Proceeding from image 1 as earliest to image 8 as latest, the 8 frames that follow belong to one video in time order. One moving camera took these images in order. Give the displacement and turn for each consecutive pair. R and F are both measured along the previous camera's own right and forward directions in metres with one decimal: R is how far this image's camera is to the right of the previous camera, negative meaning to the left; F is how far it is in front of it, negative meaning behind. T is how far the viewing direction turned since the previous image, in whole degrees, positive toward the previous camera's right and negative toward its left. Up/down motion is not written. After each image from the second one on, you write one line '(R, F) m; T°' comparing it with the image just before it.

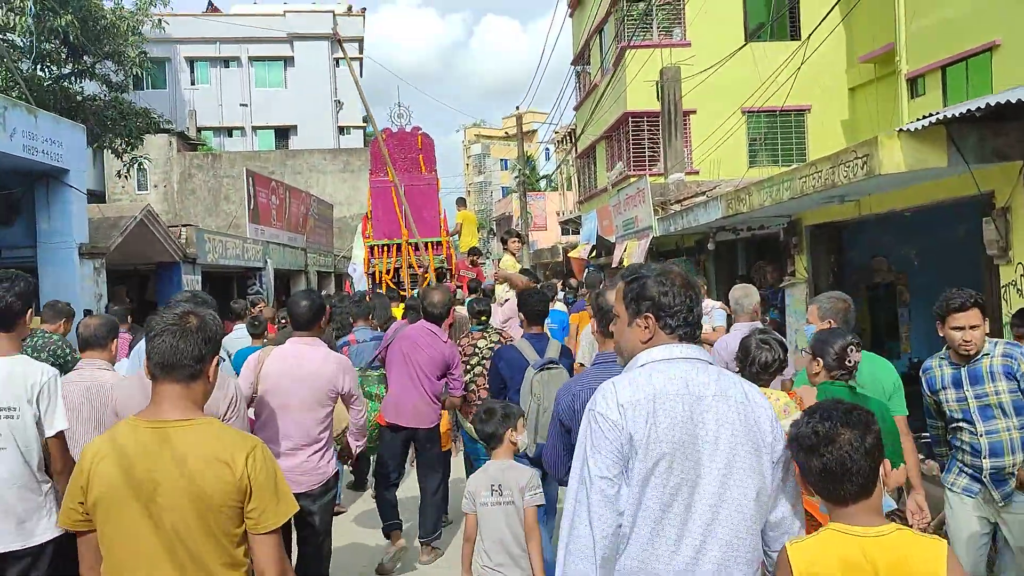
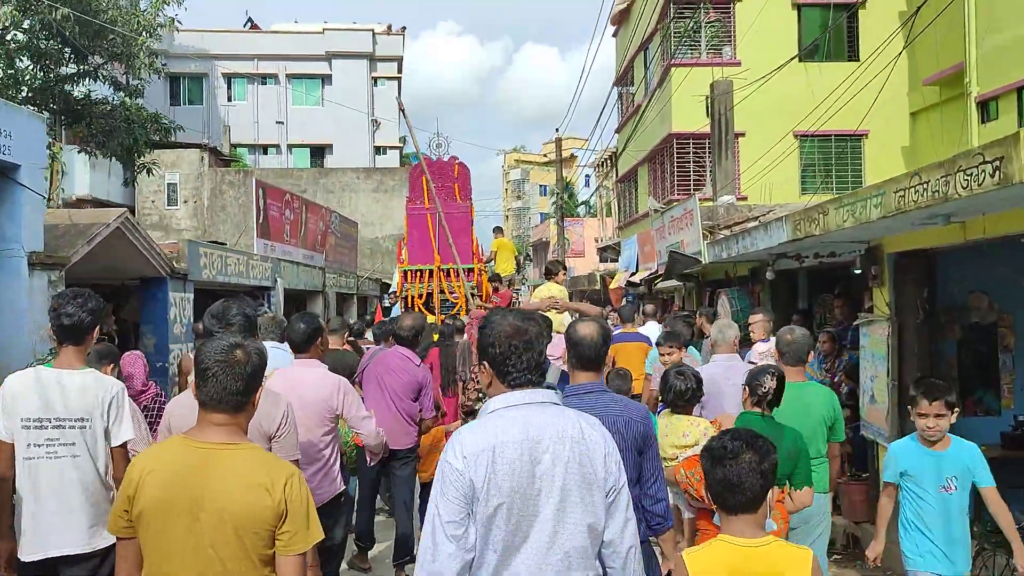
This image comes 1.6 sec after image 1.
(+0.1, +1.0) m; -2°
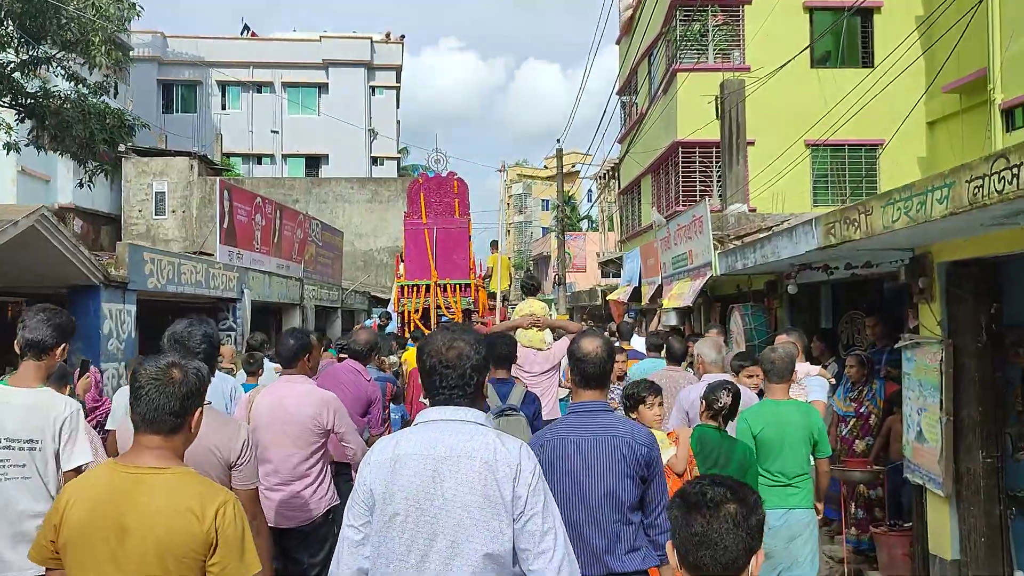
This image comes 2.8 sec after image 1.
(+0.1, +0.9) m; 0°
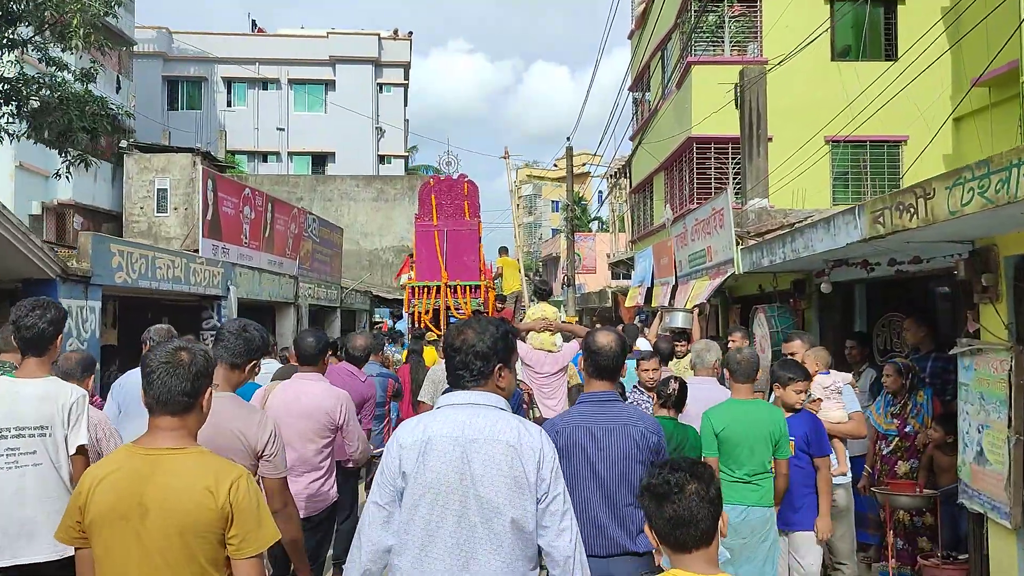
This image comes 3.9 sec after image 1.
(+0.1, +0.6) m; -1°
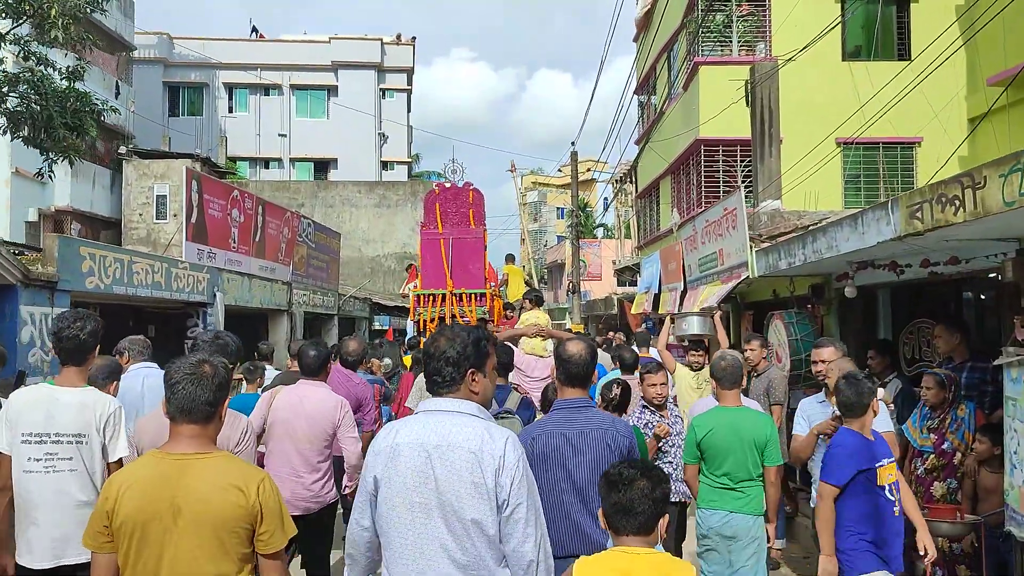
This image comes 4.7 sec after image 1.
(0.0, +0.4) m; 0°
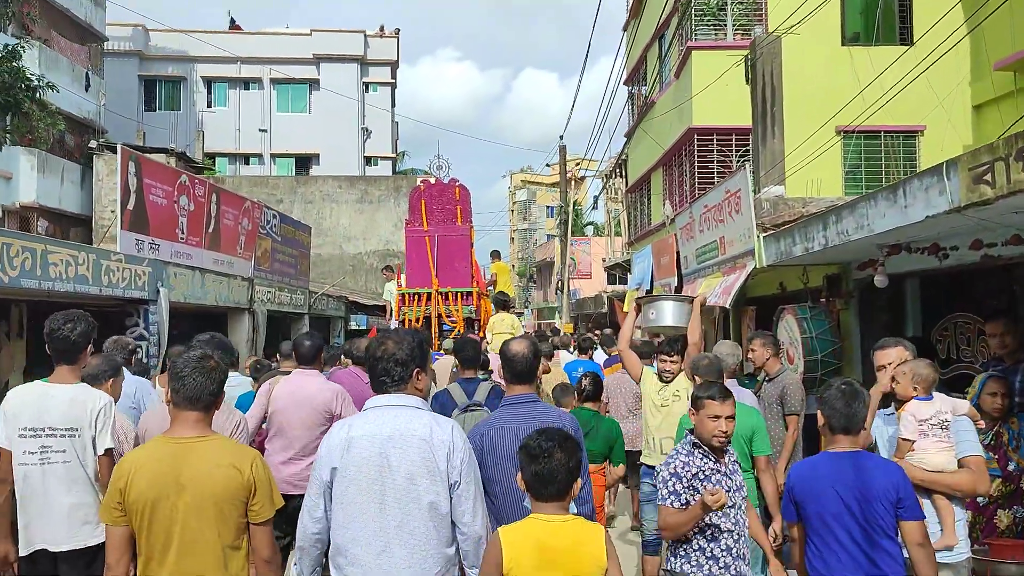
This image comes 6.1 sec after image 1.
(+0.1, +0.8) m; +1°
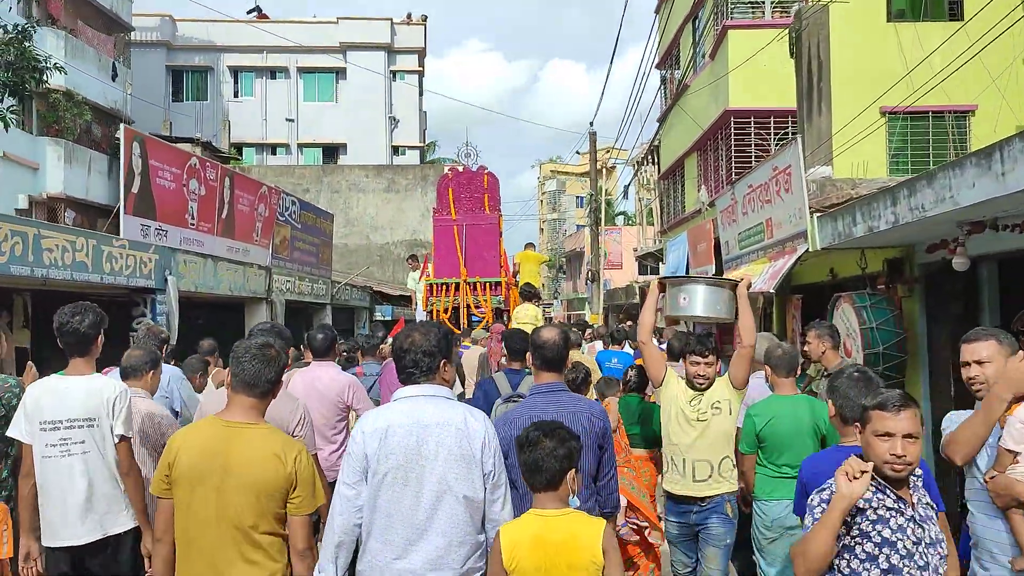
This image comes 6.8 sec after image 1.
(0.0, +0.5) m; -2°
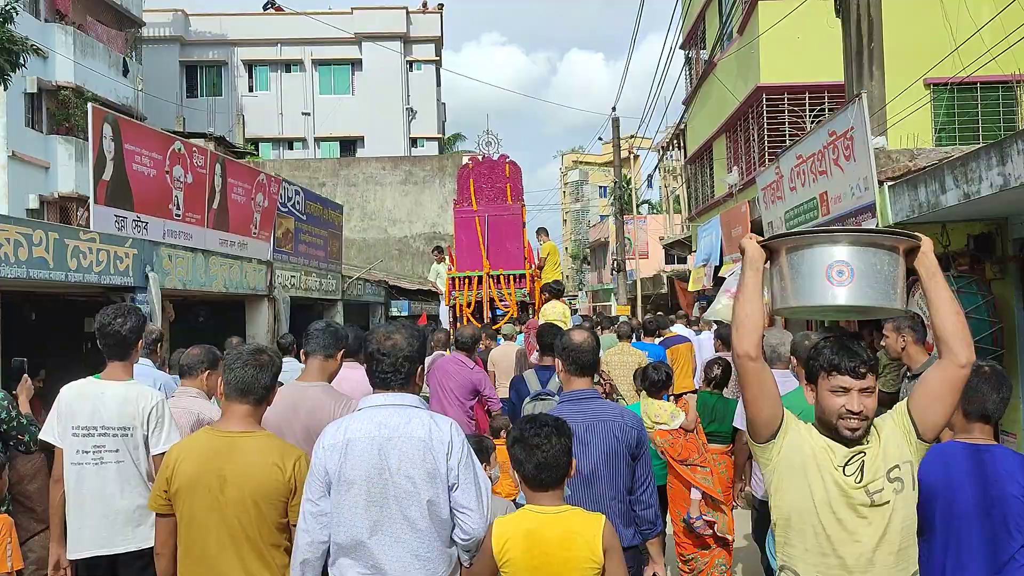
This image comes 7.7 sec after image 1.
(0.0, +0.7) m; -2°
